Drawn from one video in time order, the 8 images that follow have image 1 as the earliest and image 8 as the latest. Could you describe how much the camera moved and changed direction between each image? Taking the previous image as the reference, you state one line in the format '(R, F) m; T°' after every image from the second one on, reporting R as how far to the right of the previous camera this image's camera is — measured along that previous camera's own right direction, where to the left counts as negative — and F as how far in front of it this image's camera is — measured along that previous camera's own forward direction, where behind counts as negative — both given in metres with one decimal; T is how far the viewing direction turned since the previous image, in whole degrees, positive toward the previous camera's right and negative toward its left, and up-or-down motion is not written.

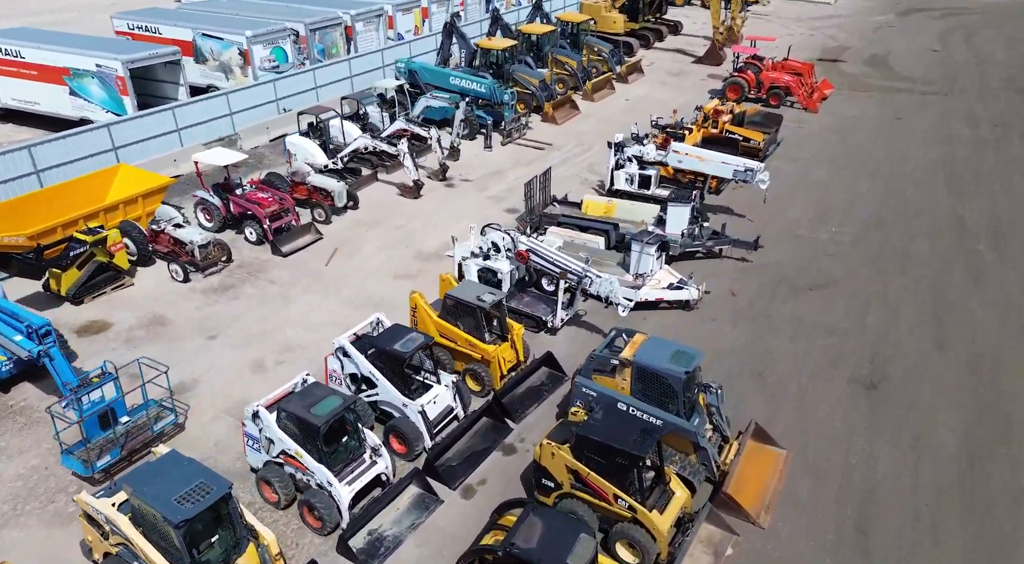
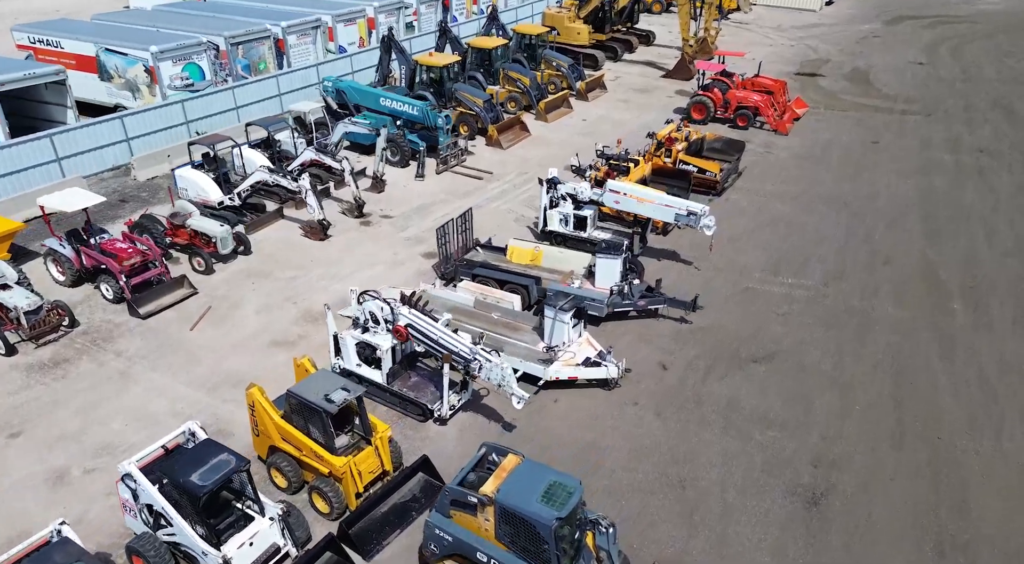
(+1.5, +1.8) m; +1°
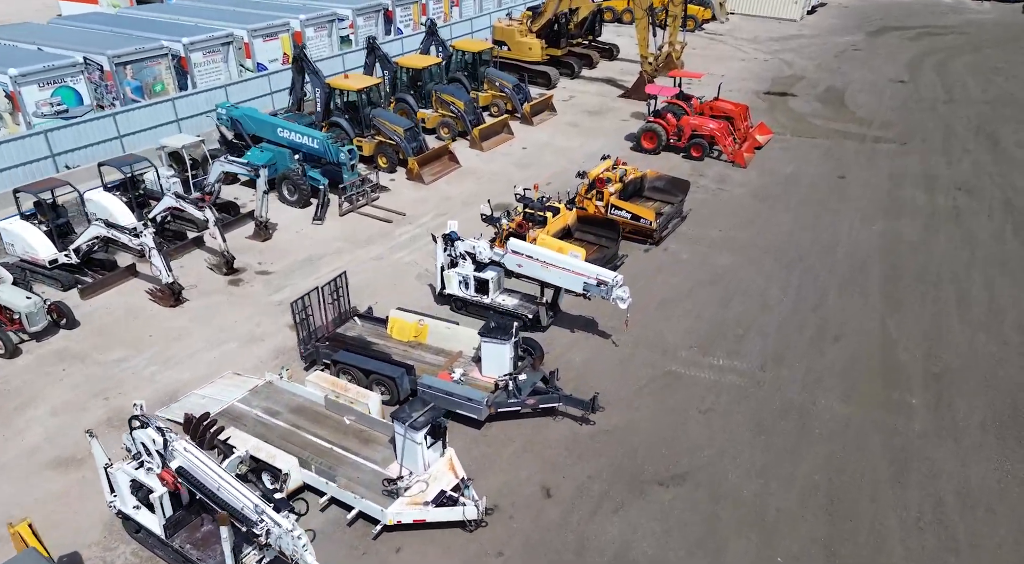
(+1.8, +2.2) m; +1°
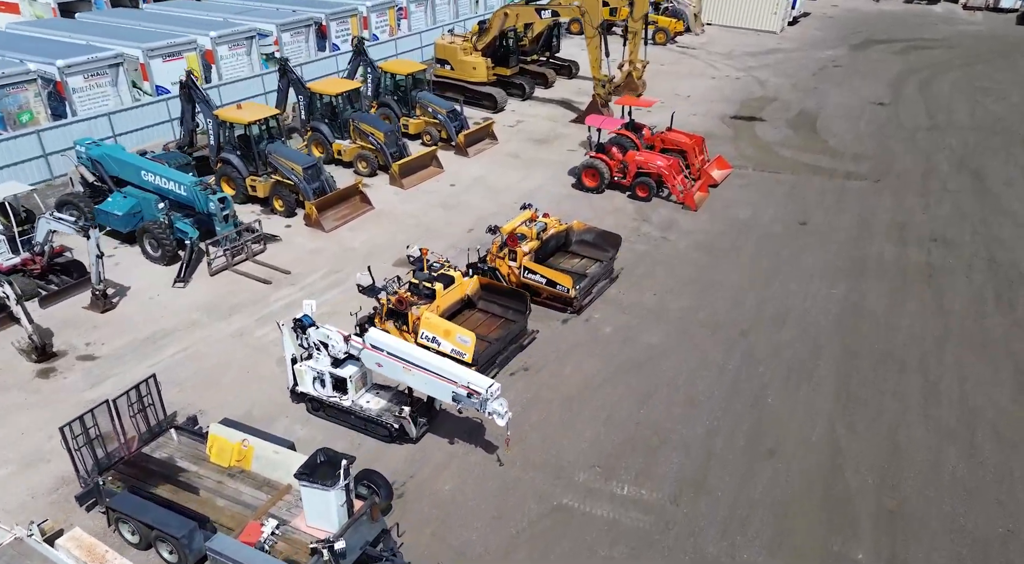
(+1.8, +2.3) m; +1°
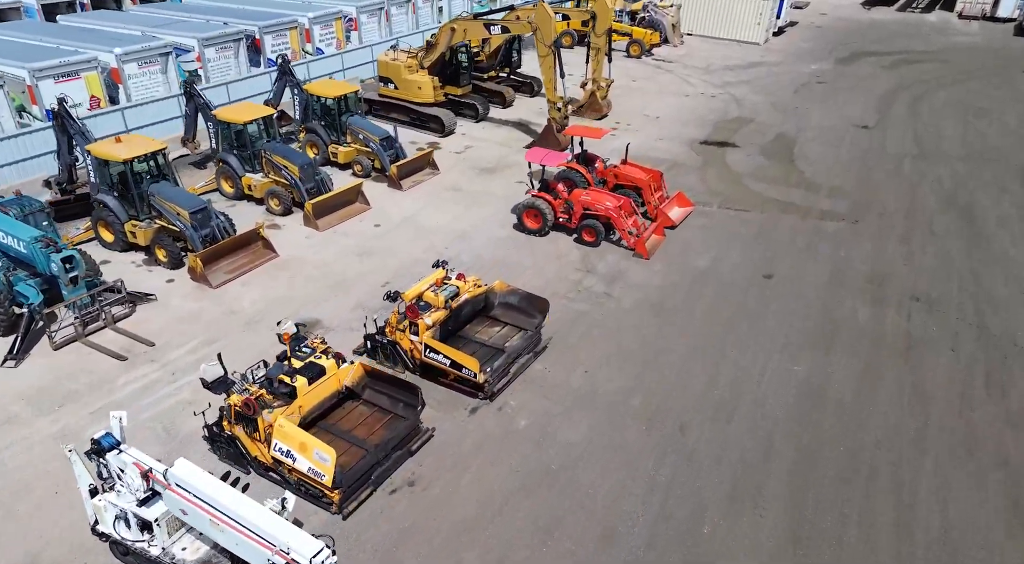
(+1.5, +2.2) m; 0°
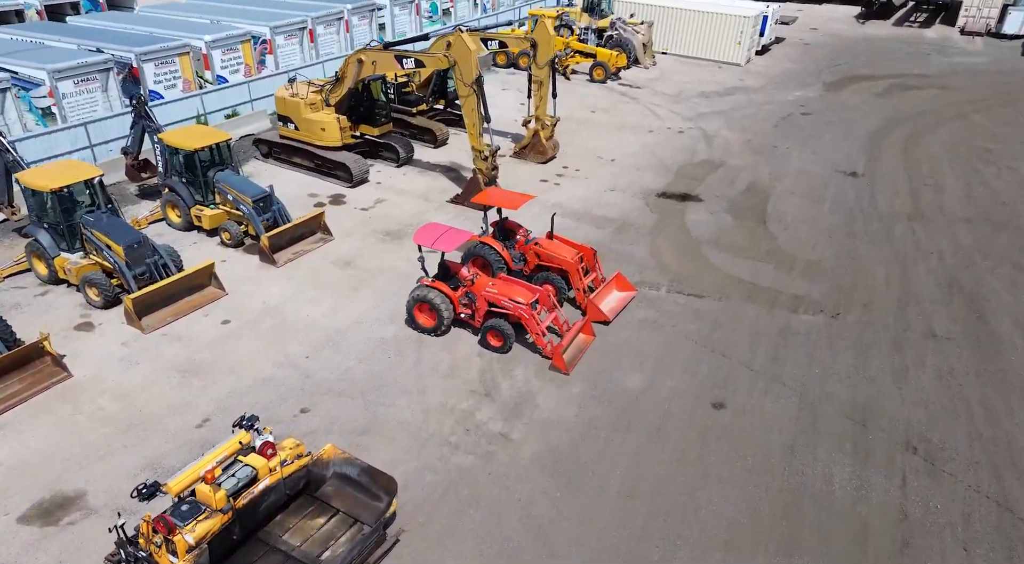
(+2.0, +3.7) m; +1°
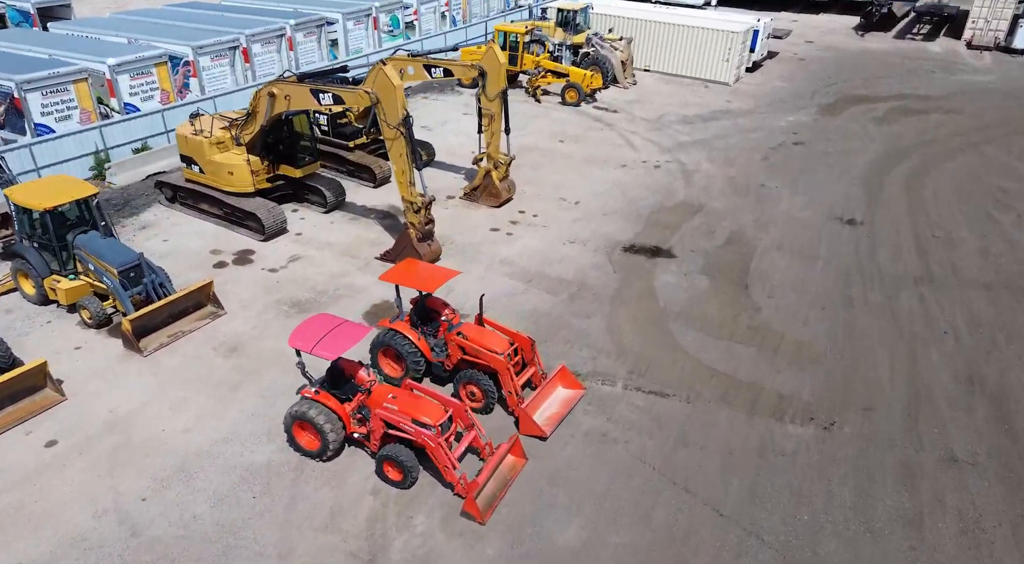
(+1.3, +2.9) m; 0°
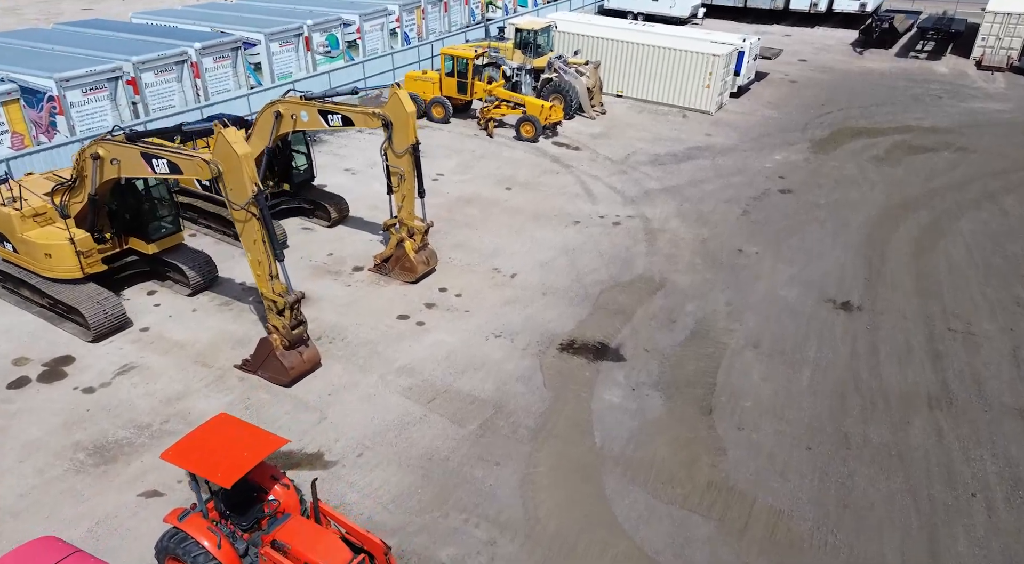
(+1.7, +3.7) m; 0°
